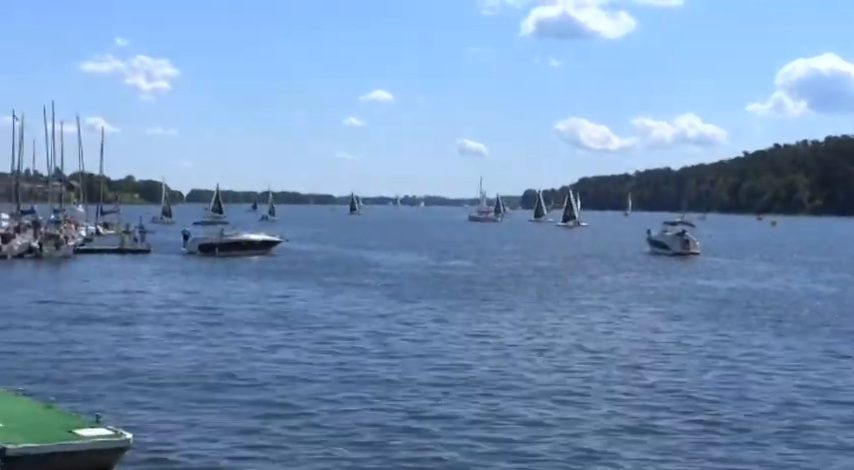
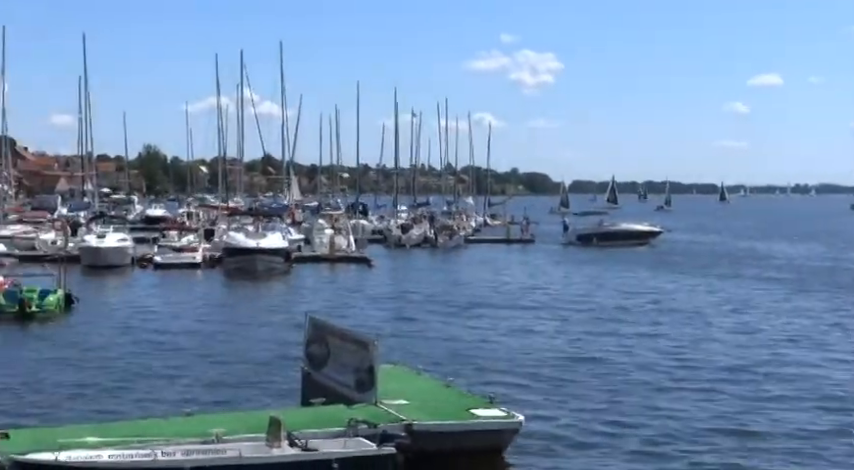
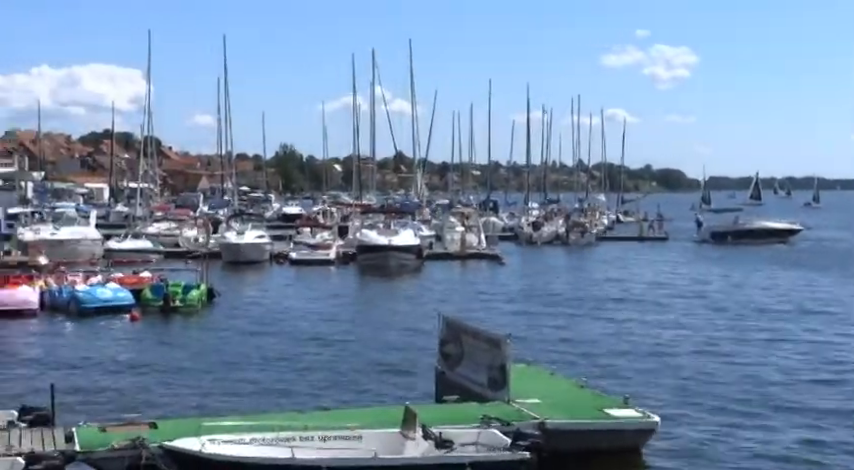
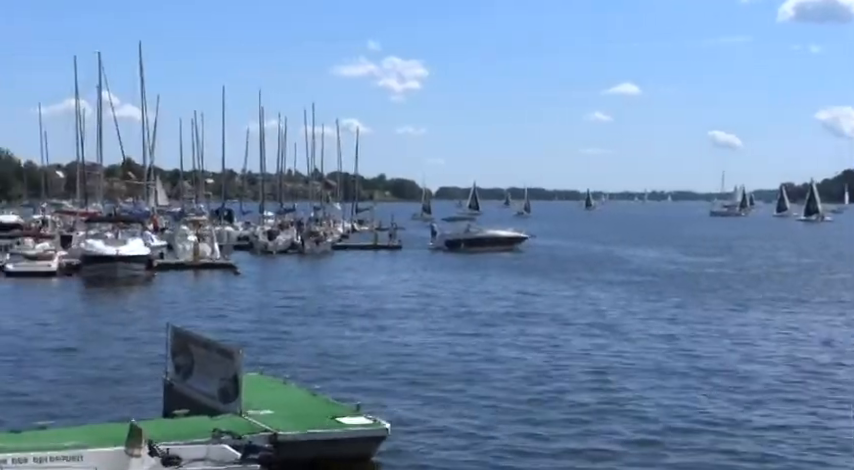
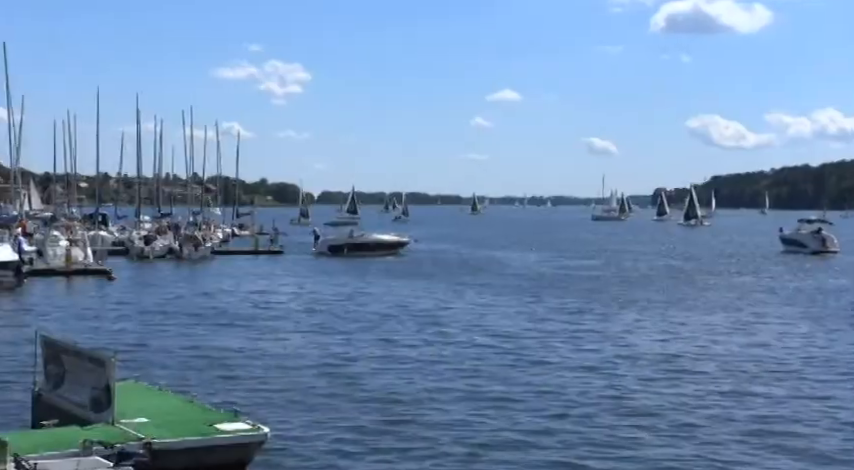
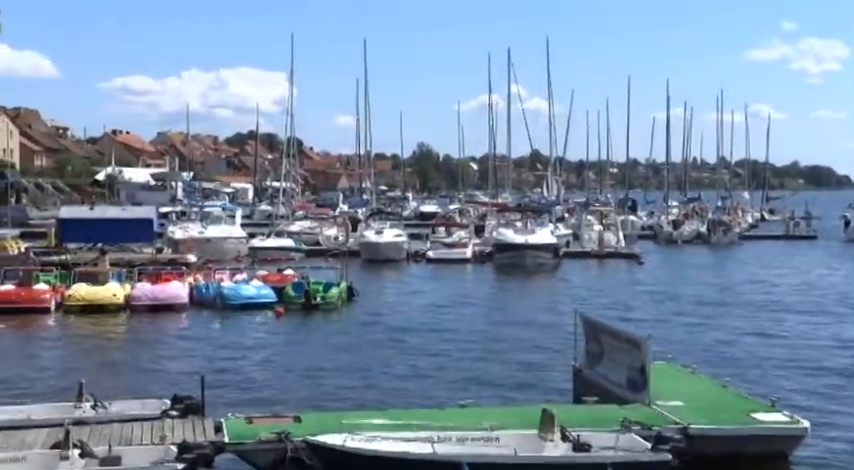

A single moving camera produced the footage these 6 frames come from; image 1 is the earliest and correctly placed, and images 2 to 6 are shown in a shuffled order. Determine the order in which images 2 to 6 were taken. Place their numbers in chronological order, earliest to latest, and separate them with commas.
5, 4, 2, 3, 6
